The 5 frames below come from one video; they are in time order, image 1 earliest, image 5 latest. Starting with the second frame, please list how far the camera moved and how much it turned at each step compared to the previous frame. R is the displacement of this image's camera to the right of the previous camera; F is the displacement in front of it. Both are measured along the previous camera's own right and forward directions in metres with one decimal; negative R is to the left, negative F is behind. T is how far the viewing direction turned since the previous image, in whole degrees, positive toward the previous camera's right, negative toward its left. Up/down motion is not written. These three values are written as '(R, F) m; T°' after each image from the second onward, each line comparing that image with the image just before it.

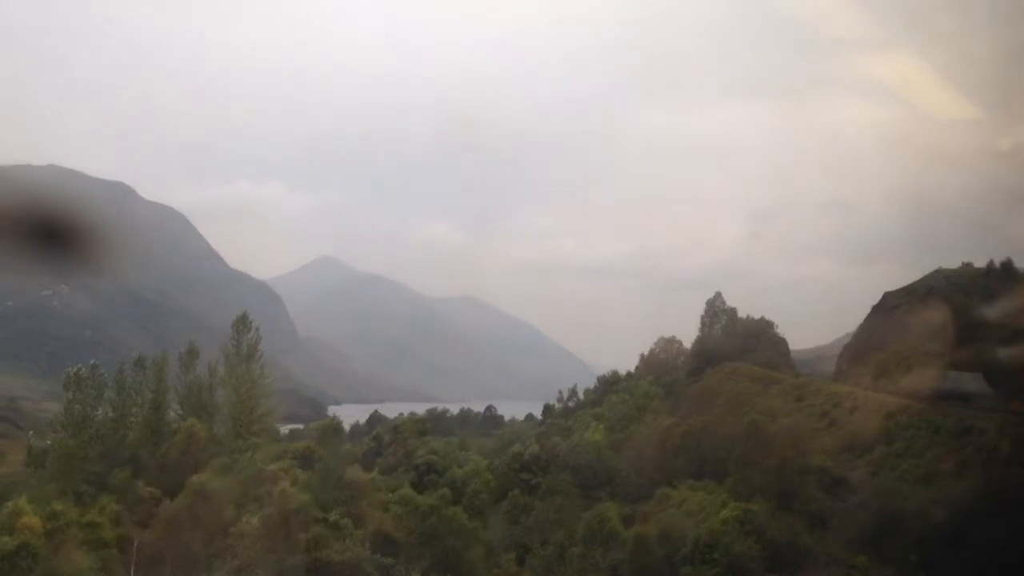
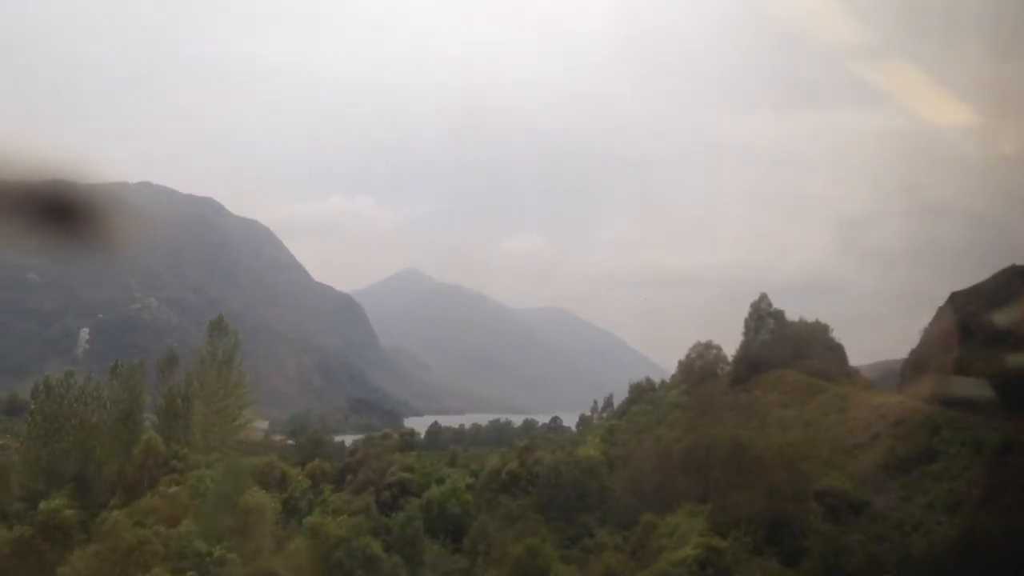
(+2.4, +2.6) m; -5°
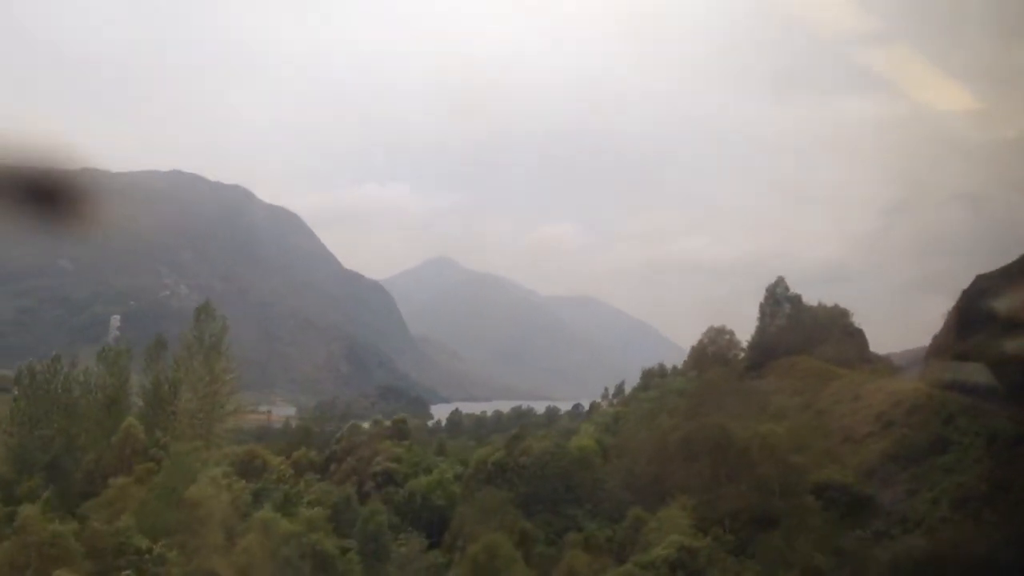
(+1.0, +1.0) m; -2°
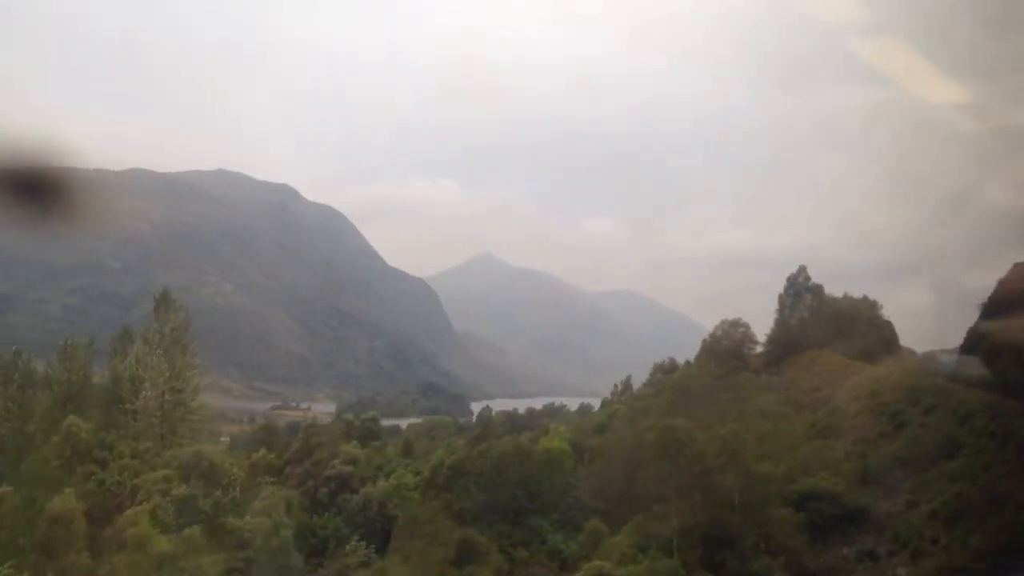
(+1.8, +1.9) m; -3°
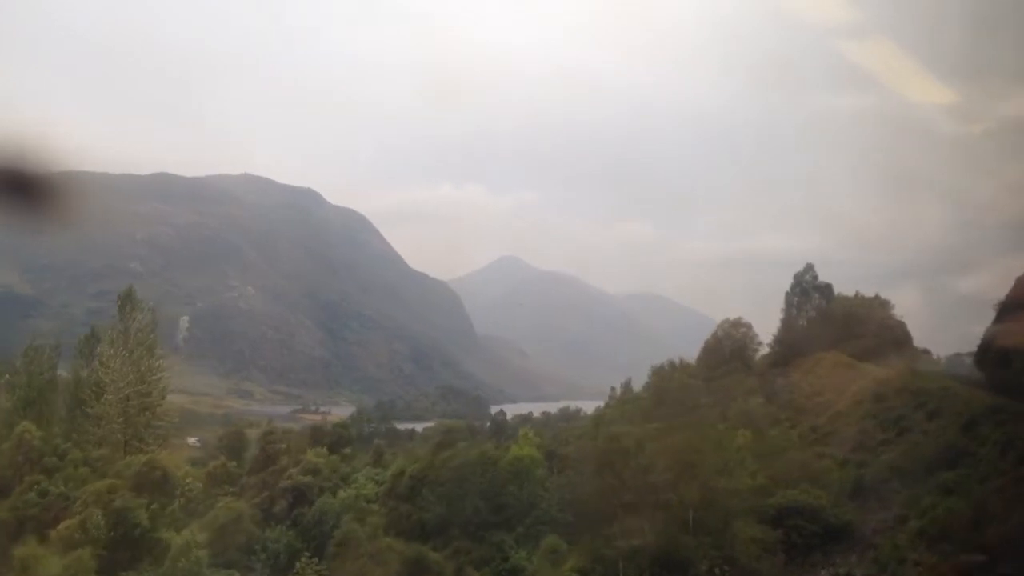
(+1.1, +1.2) m; -1°
